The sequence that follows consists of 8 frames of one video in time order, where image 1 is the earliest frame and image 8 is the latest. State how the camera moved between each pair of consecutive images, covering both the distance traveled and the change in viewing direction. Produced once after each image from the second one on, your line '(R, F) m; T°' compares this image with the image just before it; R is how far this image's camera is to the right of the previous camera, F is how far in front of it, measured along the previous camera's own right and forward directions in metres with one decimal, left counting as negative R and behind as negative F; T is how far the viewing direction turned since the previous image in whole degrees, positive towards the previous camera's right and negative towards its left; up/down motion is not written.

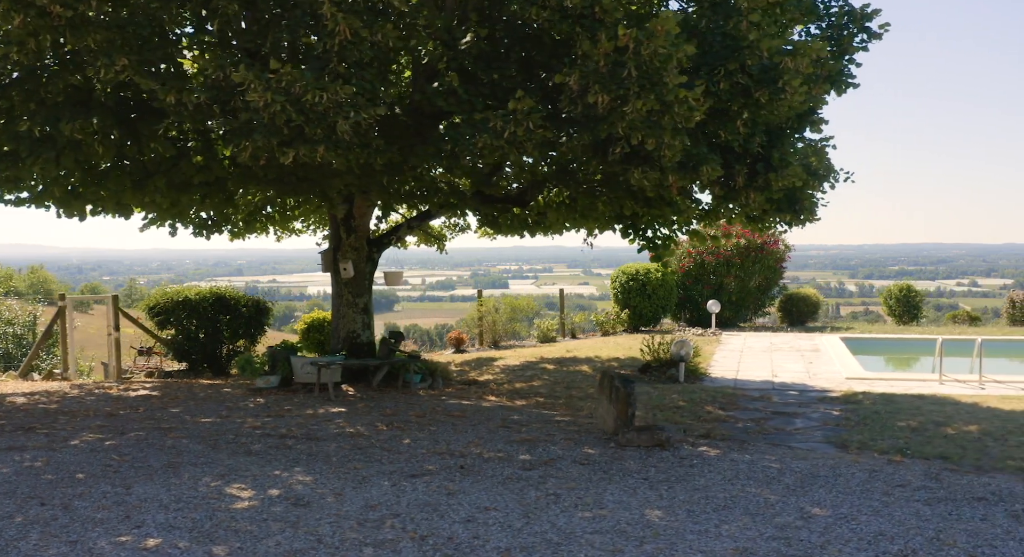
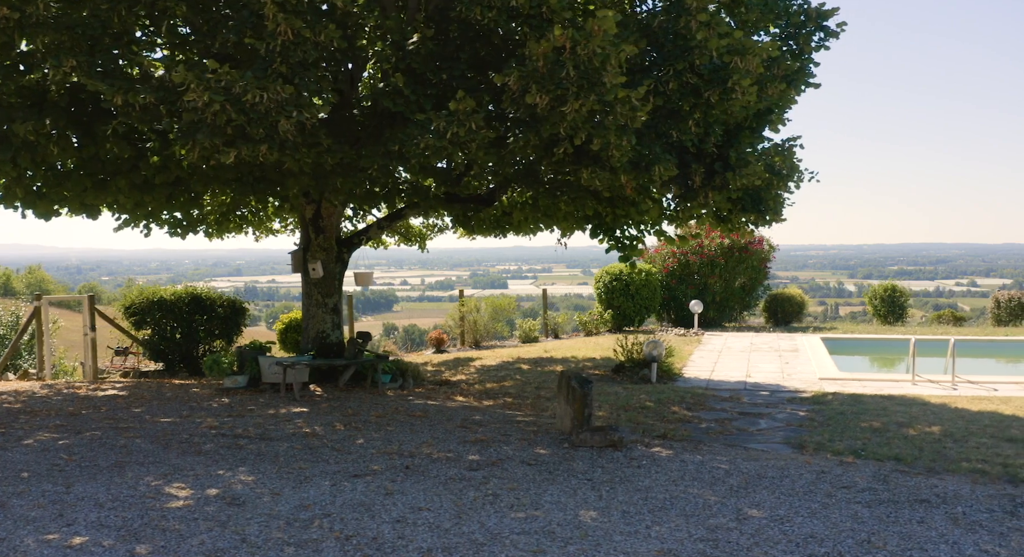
(+0.4, 0.0) m; -1°
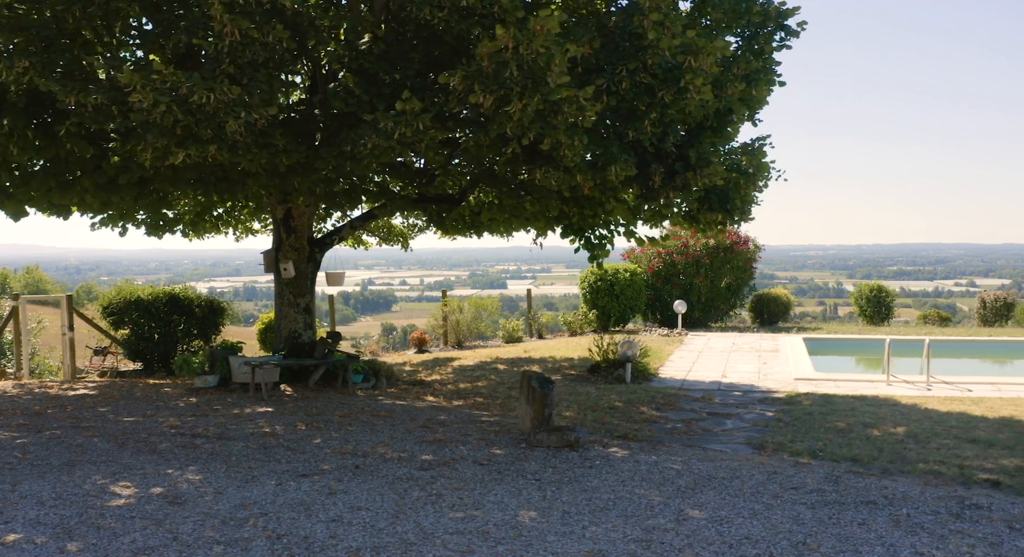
(+0.4, 0.0) m; -1°
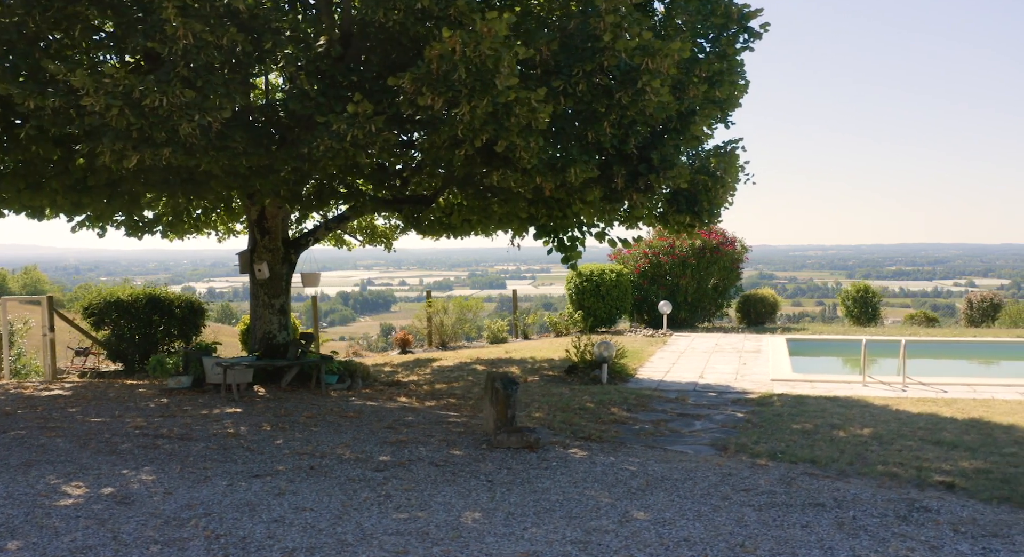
(+0.4, 0.0) m; -1°
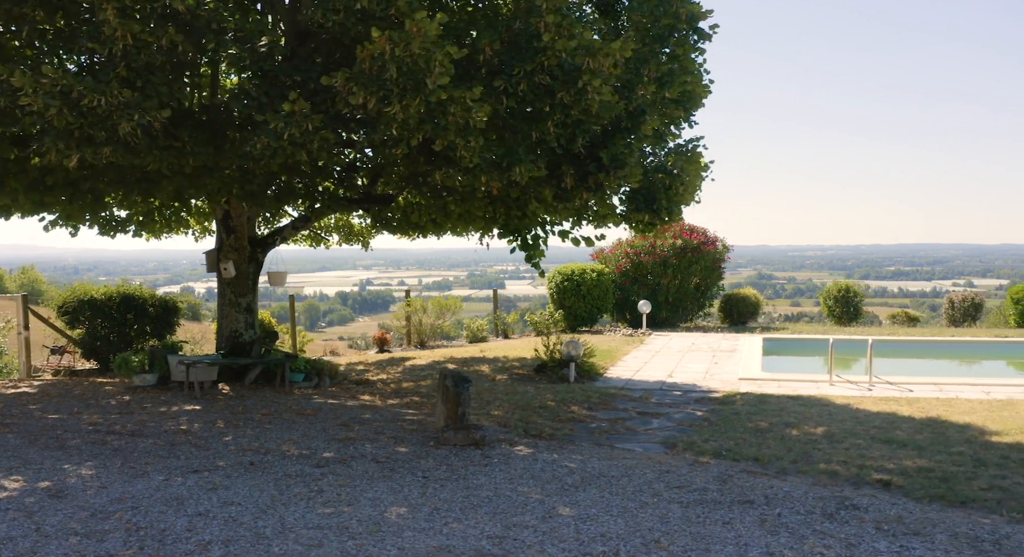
(+0.5, 0.0) m; -1°
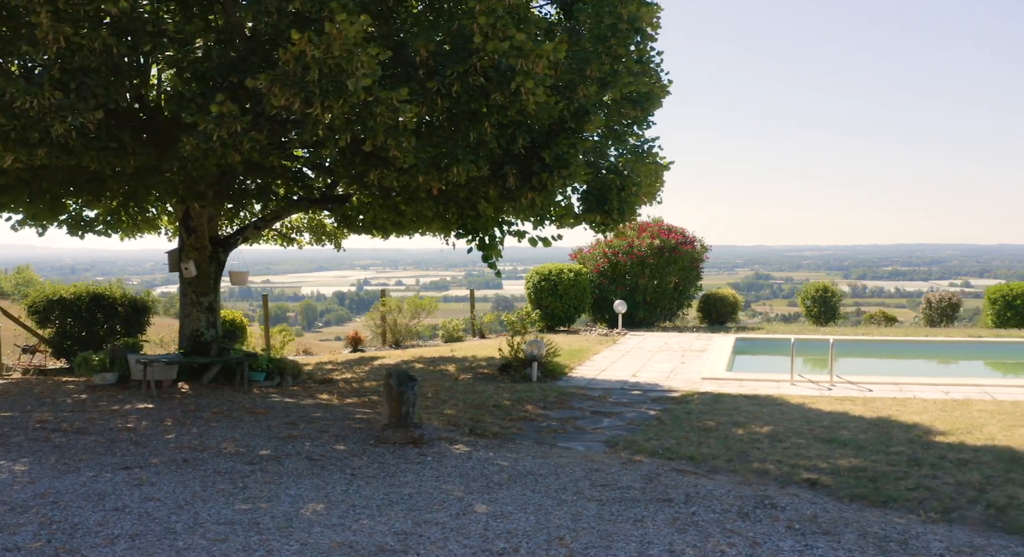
(+0.6, 0.0) m; -1°
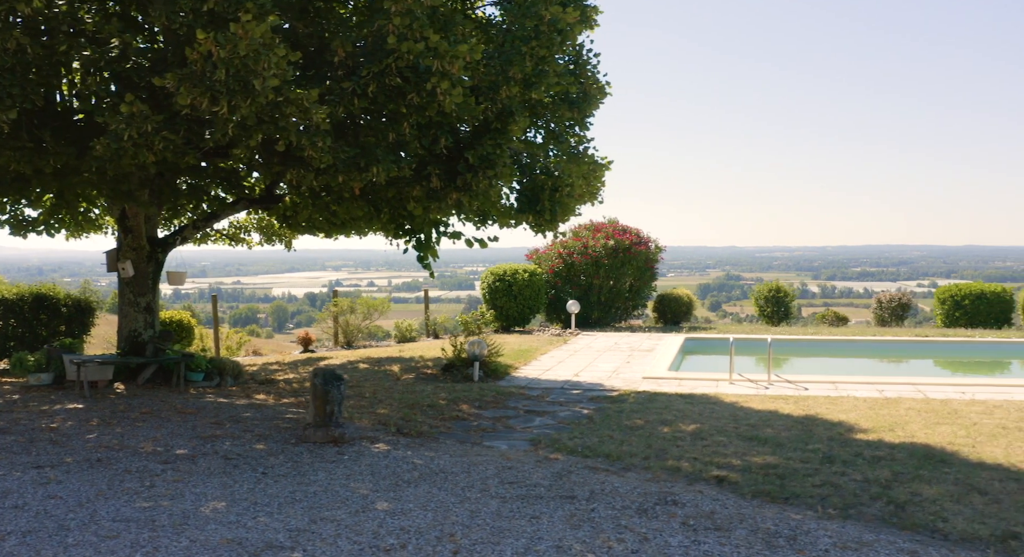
(+0.5, 0.0) m; +1°
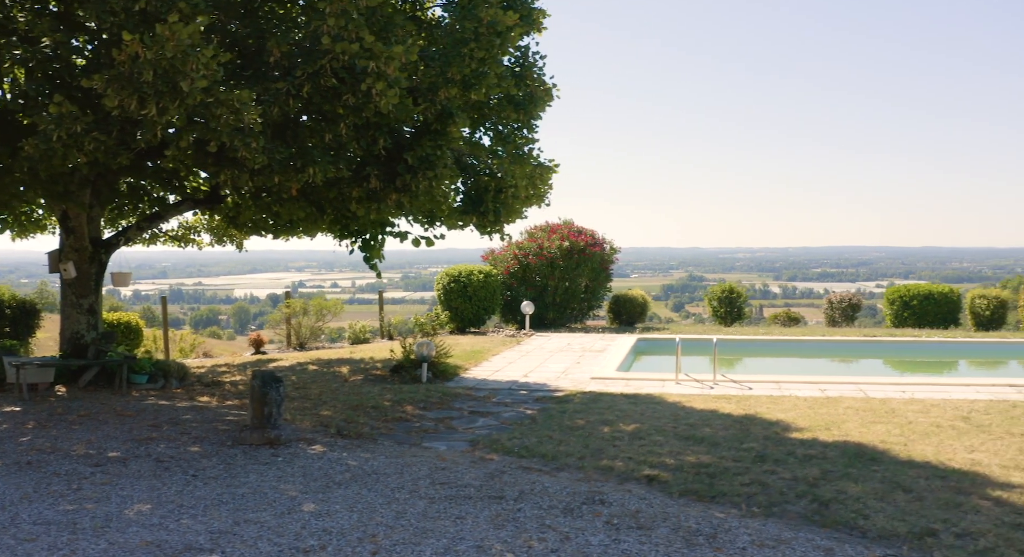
(+0.3, 0.0) m; +2°
